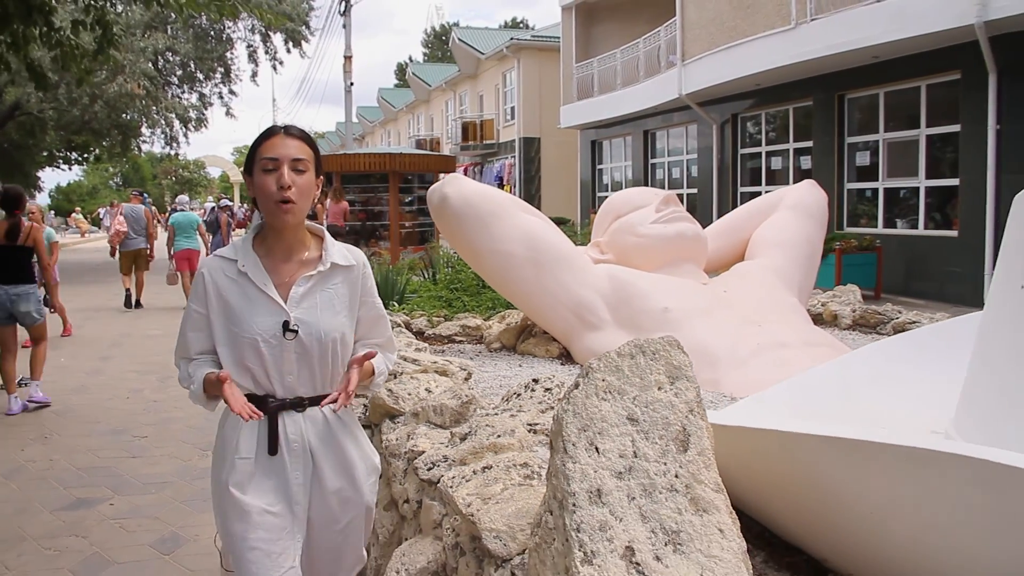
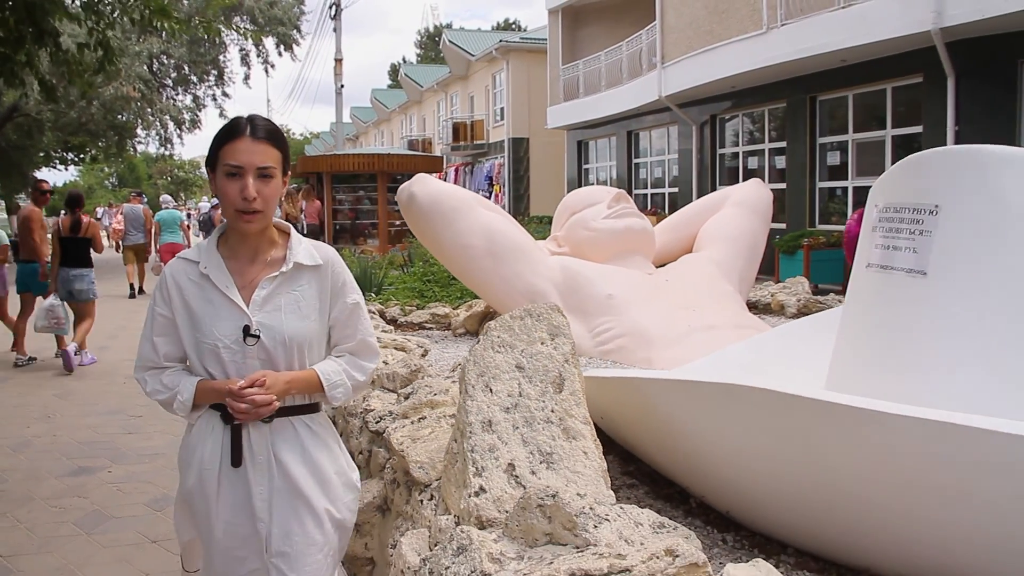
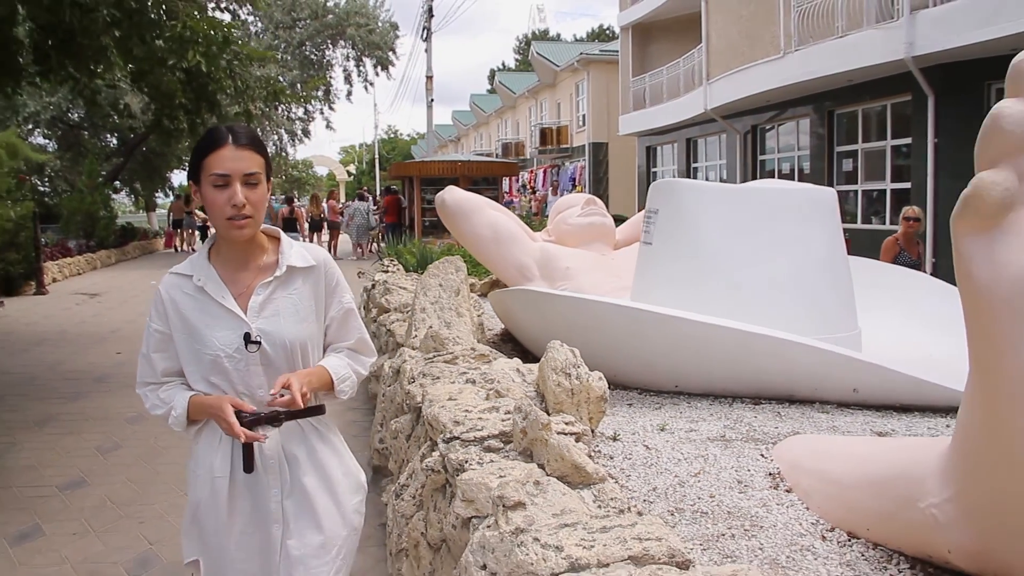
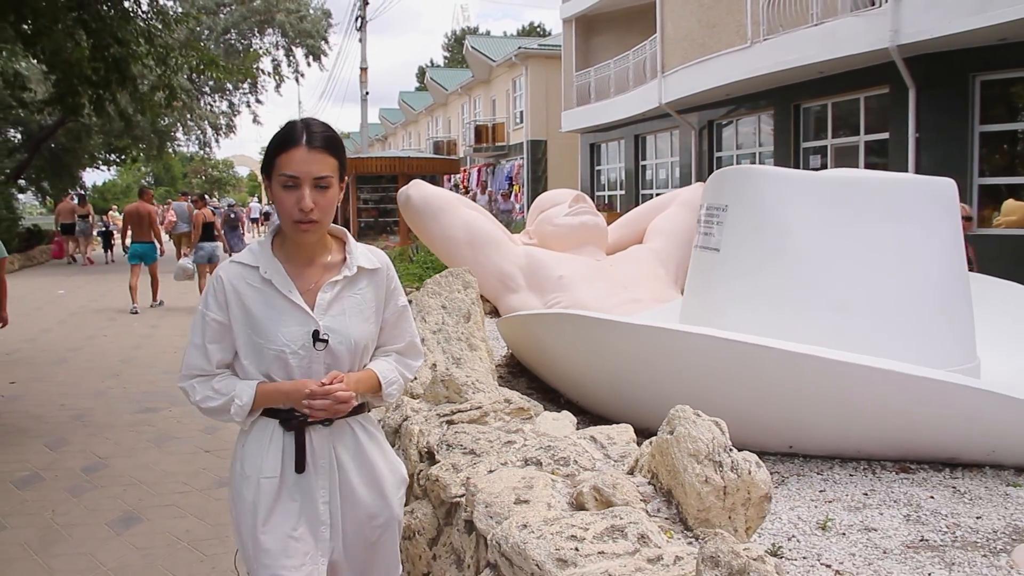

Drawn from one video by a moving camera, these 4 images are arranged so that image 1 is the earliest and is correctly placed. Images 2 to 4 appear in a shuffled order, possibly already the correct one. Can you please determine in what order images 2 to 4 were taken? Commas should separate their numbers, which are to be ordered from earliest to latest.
2, 4, 3
